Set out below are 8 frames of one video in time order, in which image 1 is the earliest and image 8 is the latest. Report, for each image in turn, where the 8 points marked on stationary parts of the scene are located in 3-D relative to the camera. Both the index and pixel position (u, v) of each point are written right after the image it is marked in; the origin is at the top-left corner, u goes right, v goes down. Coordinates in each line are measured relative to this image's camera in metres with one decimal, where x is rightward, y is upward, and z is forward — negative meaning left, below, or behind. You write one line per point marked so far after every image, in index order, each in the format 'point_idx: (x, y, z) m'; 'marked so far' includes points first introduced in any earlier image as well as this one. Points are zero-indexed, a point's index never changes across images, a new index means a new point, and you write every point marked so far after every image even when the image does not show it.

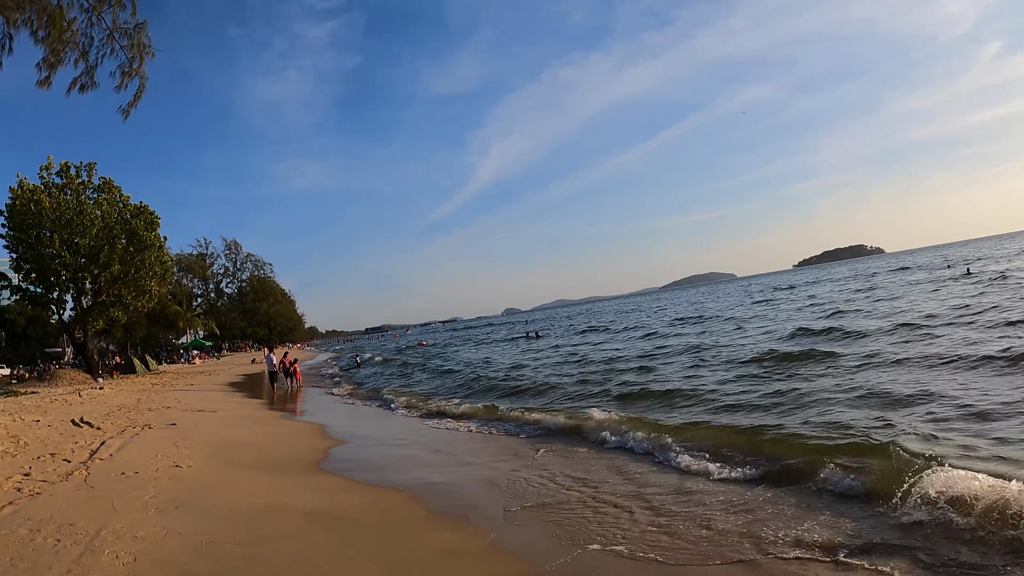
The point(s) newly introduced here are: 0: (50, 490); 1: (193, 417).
0: (-6.0, -2.6, +7.3) m
1: (-6.8, -2.8, +12.2) m
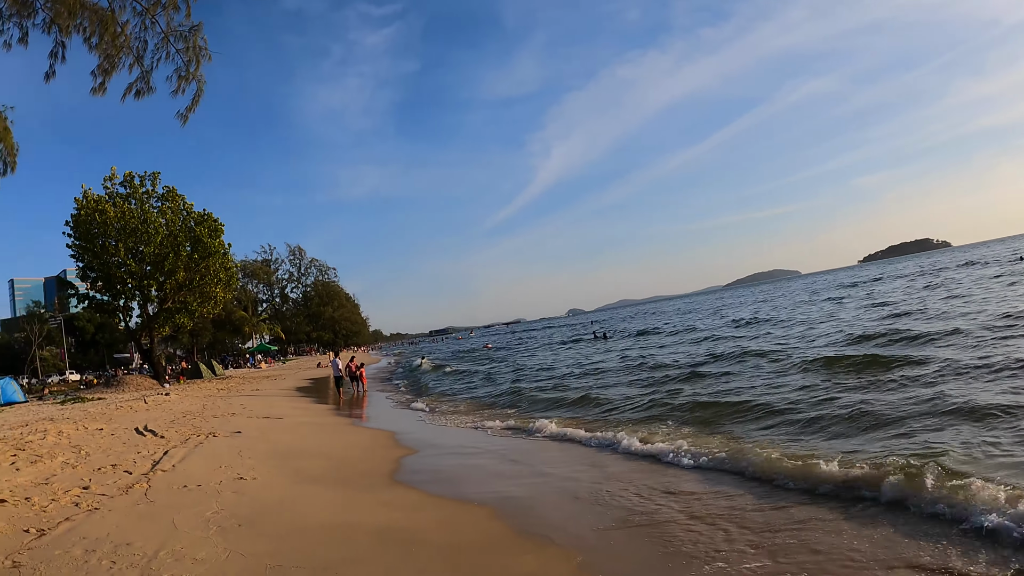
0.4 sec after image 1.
0: (-4.8, -2.6, +6.7) m
1: (-5.3, -2.8, +11.7) m
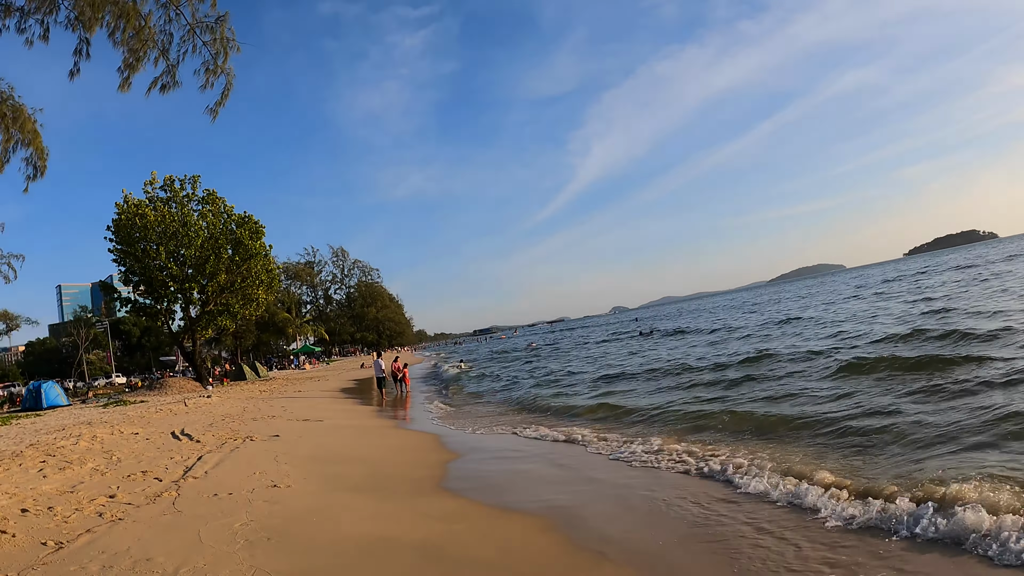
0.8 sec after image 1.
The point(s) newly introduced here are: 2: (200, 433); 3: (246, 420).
0: (-4.2, -2.5, +6.2) m
1: (-4.4, -2.8, +11.3) m
2: (-6.0, -2.8, +10.8) m
3: (-6.1, -3.0, +13.0) m
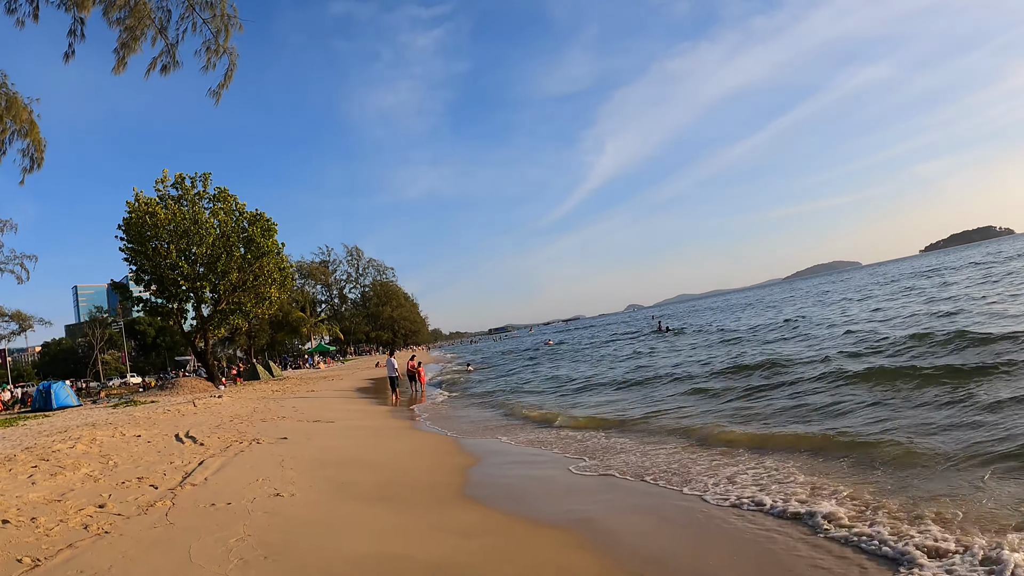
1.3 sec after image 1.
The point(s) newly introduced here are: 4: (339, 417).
0: (-3.9, -2.4, +5.6) m
1: (-4.0, -2.7, +10.7) m
2: (-5.6, -2.7, +10.3) m
3: (-5.7, -2.9, +12.4) m
4: (-3.7, -2.8, +12.1) m
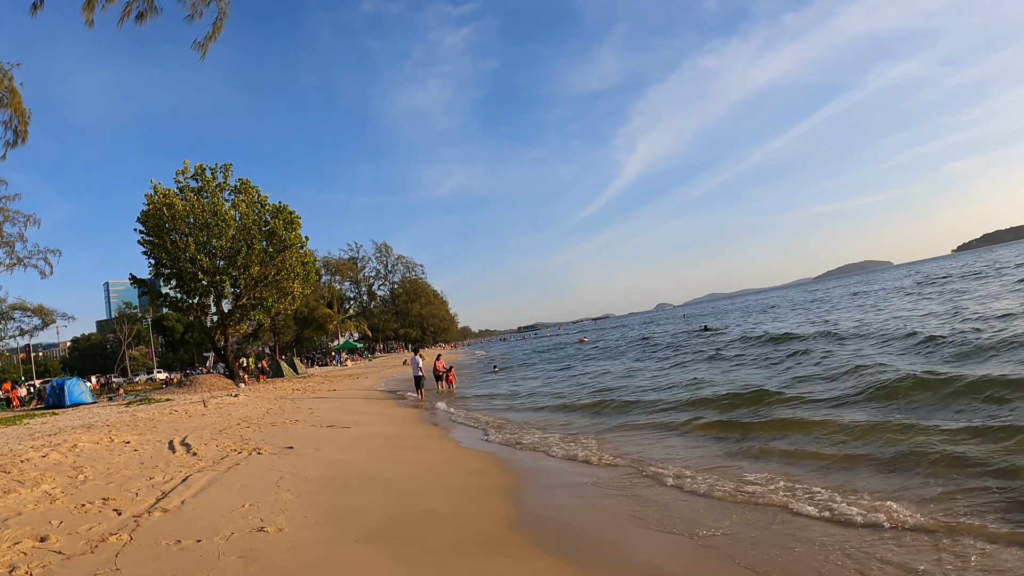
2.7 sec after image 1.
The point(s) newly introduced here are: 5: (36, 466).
0: (-3.5, -2.2, +4.3) m
1: (-3.3, -2.4, +9.3) m
2: (-5.0, -2.5, +9.0) m
3: (-4.9, -2.7, +11.2) m
4: (-3.0, -2.6, +10.7) m
5: (-6.1, -2.3, +7.2) m
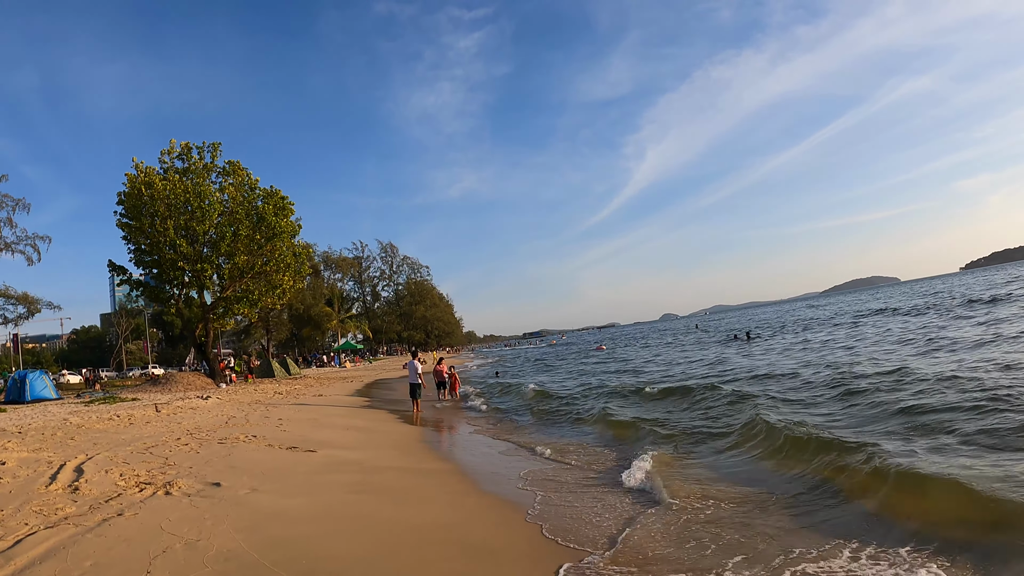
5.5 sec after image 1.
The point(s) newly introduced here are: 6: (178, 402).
0: (-3.2, -1.8, +1.8) m
1: (-3.0, -2.1, +6.8) m
2: (-4.7, -2.1, +6.6) m
3: (-4.7, -2.3, +8.7) m
4: (-2.7, -2.2, +8.2) m
5: (-5.8, -1.8, +4.8) m
6: (-9.3, -3.2, +15.7) m
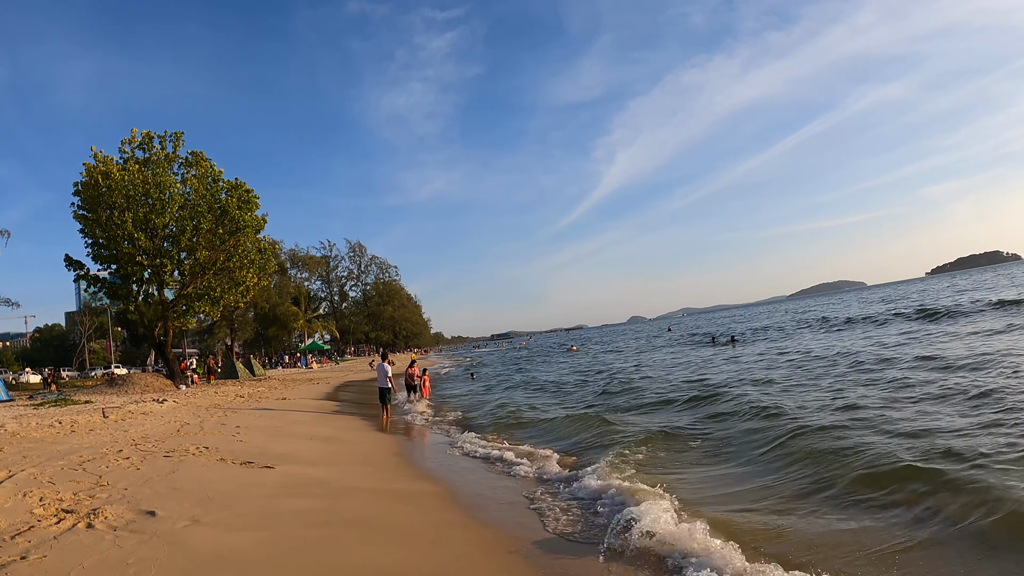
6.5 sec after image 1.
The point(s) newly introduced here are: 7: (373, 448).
0: (-3.2, -1.7, +1.0) m
1: (-3.2, -2.0, +6.0) m
2: (-4.9, -2.0, +5.7) m
3: (-4.9, -2.3, +7.8) m
4: (-2.9, -2.2, +7.4) m
5: (-5.9, -1.7, +3.8) m
6: (-9.9, -3.1, +14.6) m
7: (-2.2, -2.5, +8.9) m
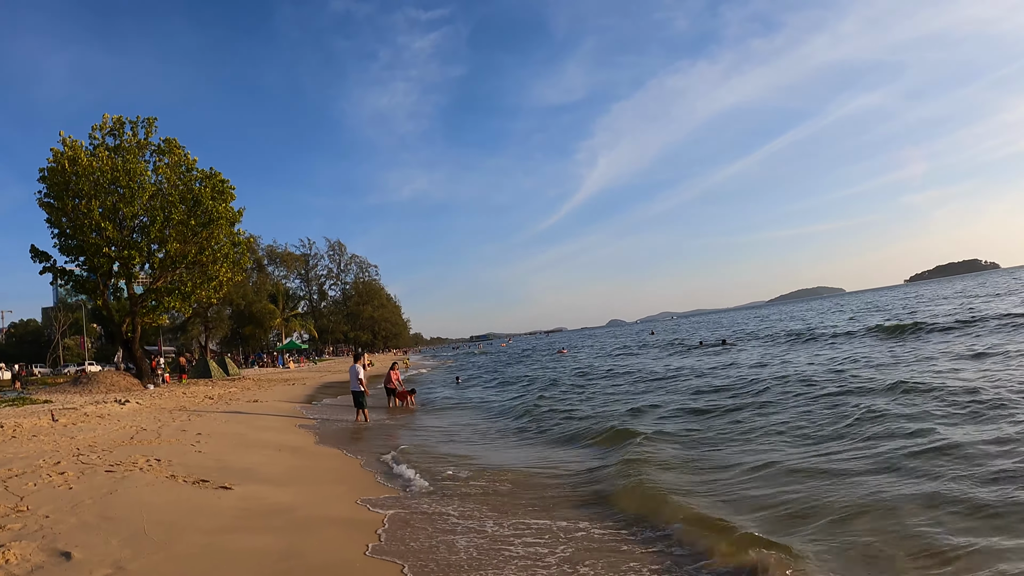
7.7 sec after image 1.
0: (-3.1, -1.6, 0.0) m
1: (-3.2, -1.9, +5.1) m
2: (-4.9, -1.9, +4.7) m
3: (-5.0, -2.1, +6.8) m
4: (-3.0, -2.1, +6.5) m
5: (-5.8, -1.6, +2.8) m
6: (-10.1, -2.9, +13.4) m
7: (-2.3, -2.4, +8.0) m
